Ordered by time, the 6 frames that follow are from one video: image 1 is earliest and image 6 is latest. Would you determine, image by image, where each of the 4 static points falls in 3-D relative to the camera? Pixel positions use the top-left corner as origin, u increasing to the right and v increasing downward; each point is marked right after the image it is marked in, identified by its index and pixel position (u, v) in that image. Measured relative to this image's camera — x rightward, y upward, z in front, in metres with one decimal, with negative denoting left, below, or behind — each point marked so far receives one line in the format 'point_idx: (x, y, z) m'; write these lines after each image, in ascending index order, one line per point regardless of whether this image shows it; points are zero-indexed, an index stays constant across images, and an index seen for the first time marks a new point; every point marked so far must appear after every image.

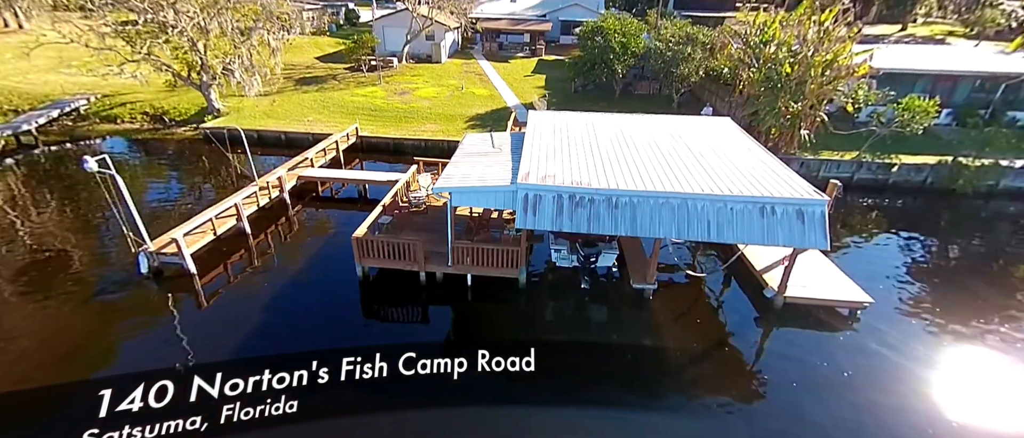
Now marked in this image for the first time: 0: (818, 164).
0: (+11.7, +2.1, +16.5) m
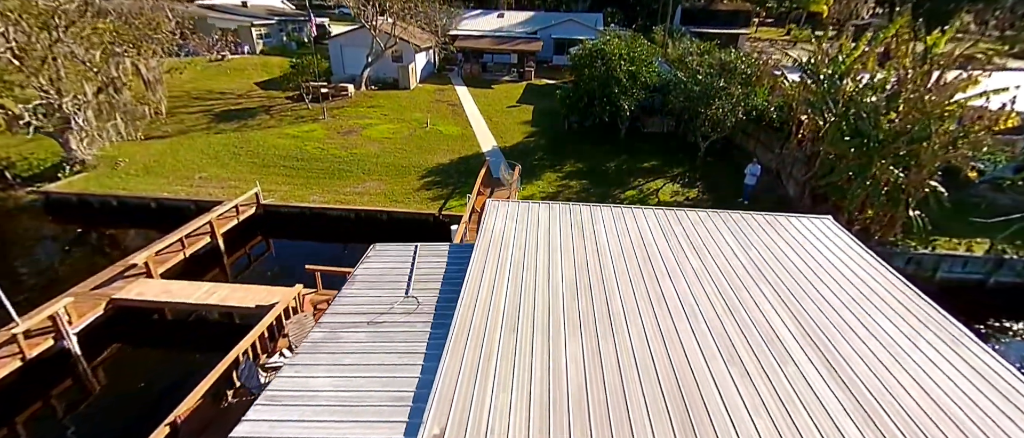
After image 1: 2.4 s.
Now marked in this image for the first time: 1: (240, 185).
0: (+10.7, -1.0, +10.8) m
1: (-9.6, +1.2, +15.3) m
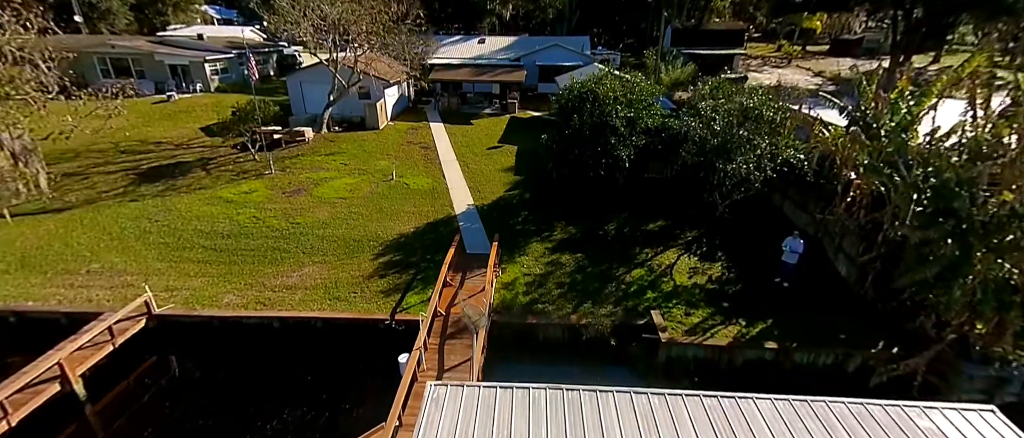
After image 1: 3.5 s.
0: (+10.2, -3.1, +7.8) m
1: (-10.3, -1.7, +11.9) m
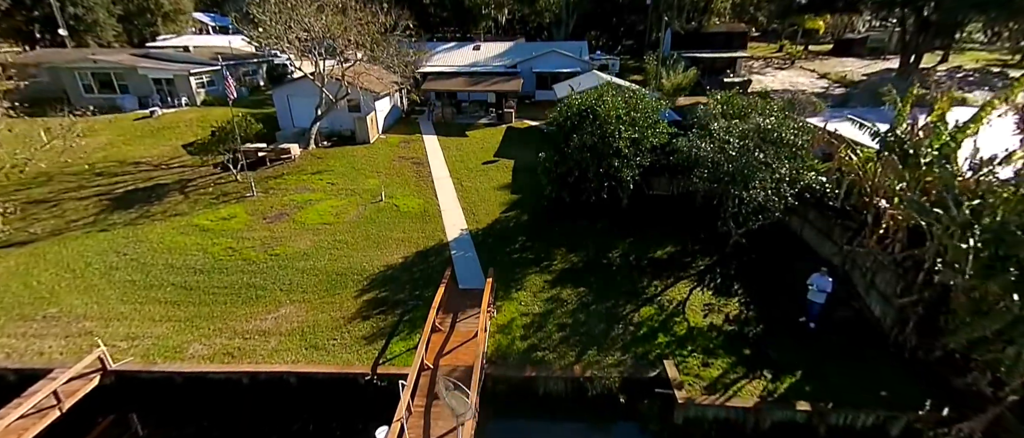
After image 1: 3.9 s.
0: (+10.1, -3.8, +6.6) m
1: (-10.4, -2.7, +10.8) m
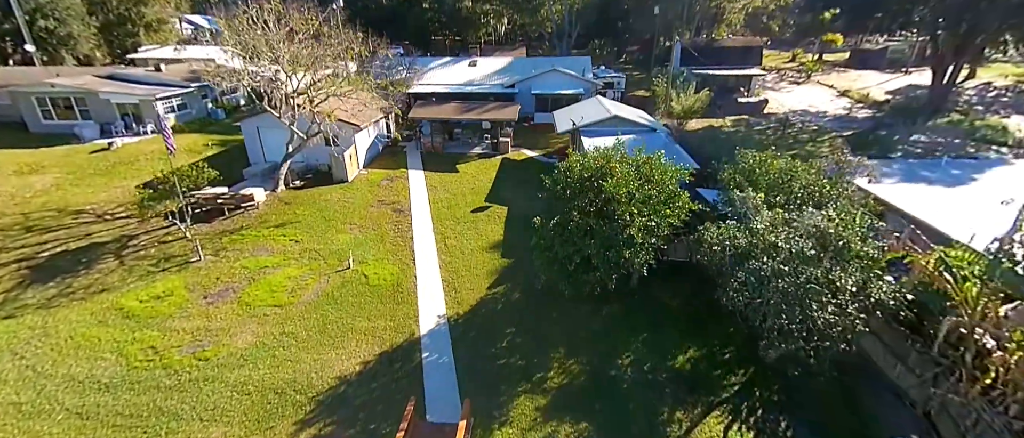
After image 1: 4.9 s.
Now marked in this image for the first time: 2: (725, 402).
0: (+9.6, -6.4, +3.9) m
1: (-10.8, -5.2, +8.2) m
2: (+4.8, -4.1, +9.7) m
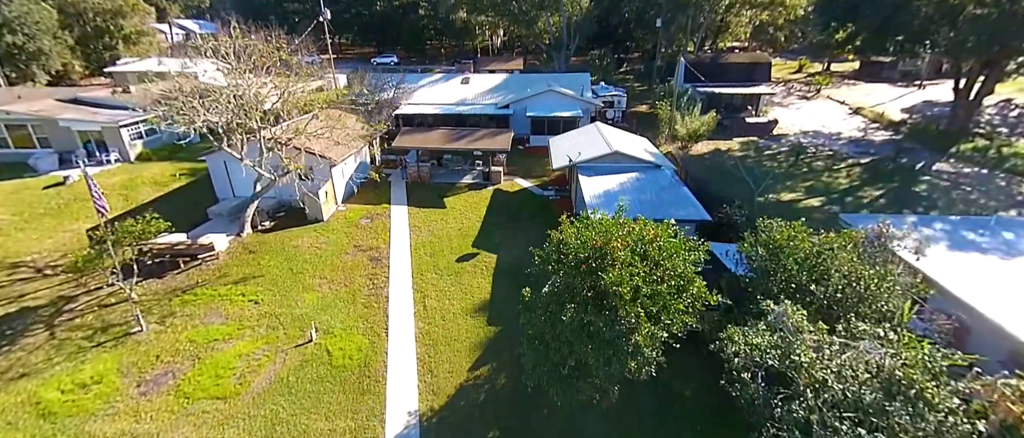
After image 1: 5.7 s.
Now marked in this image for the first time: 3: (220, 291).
0: (+9.2, -8.4, +2.0) m
1: (-11.2, -7.3, +6.3) m
2: (+4.3, -6.1, +7.7) m
3: (-10.3, -2.6, +15.3) m
